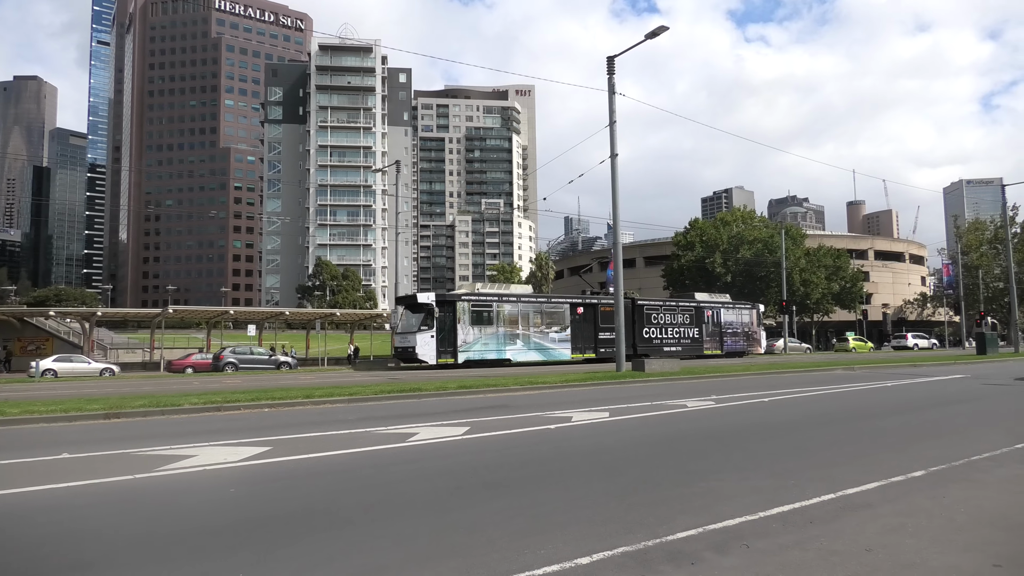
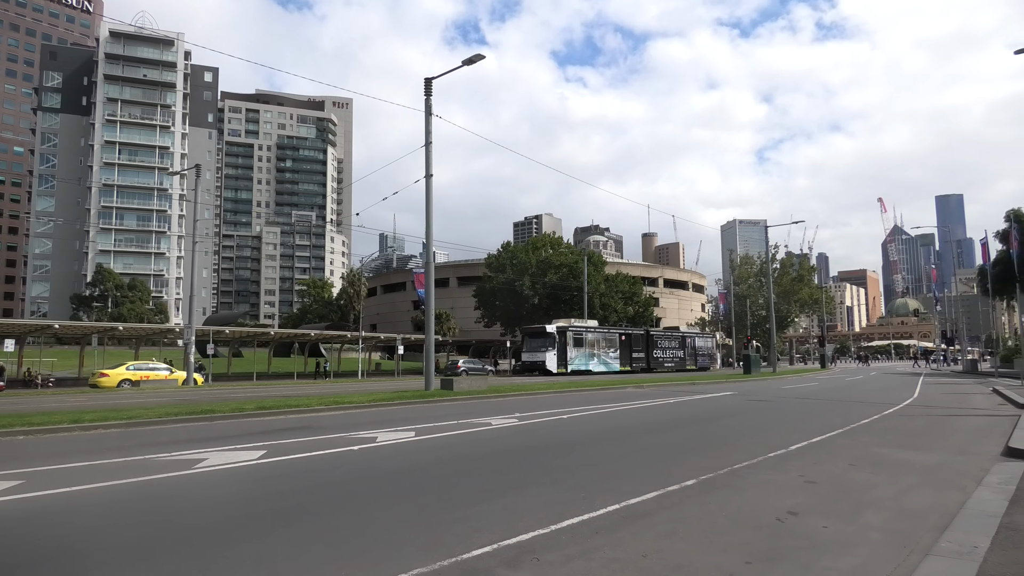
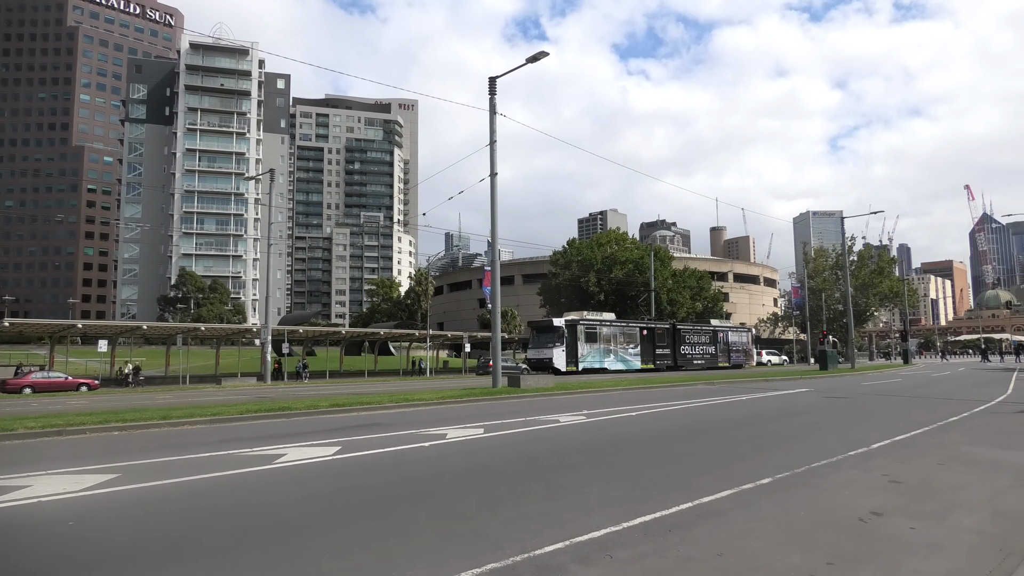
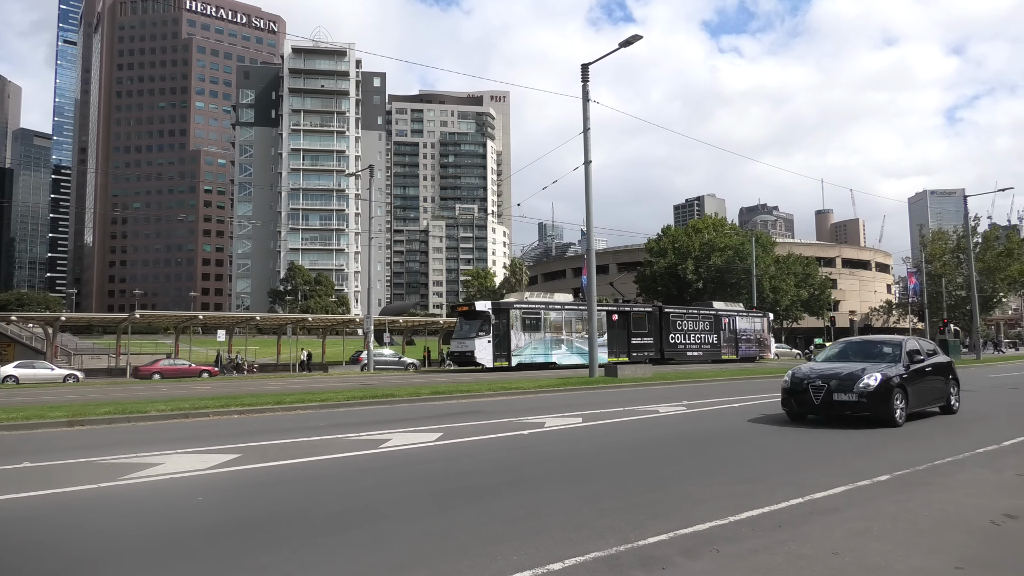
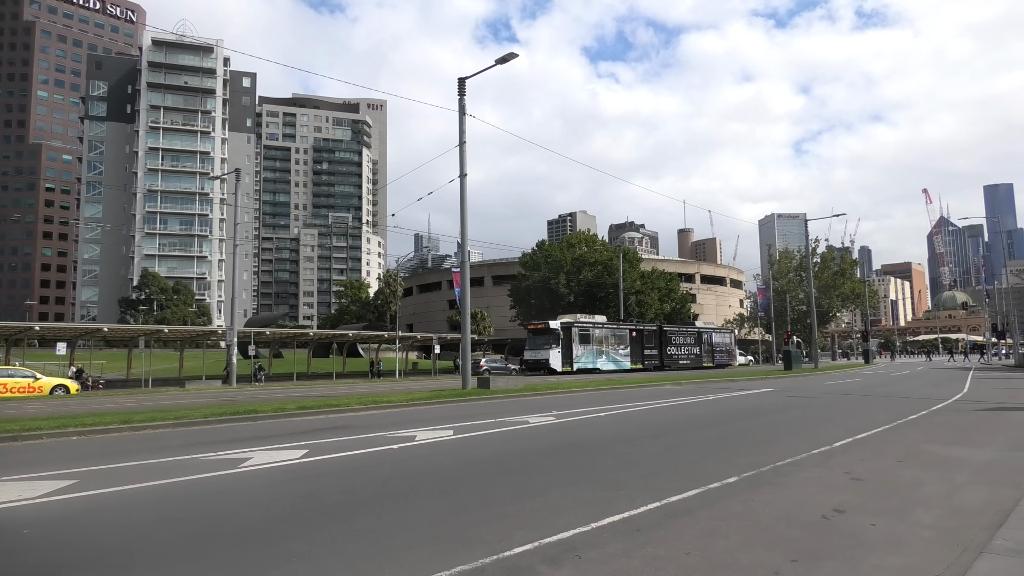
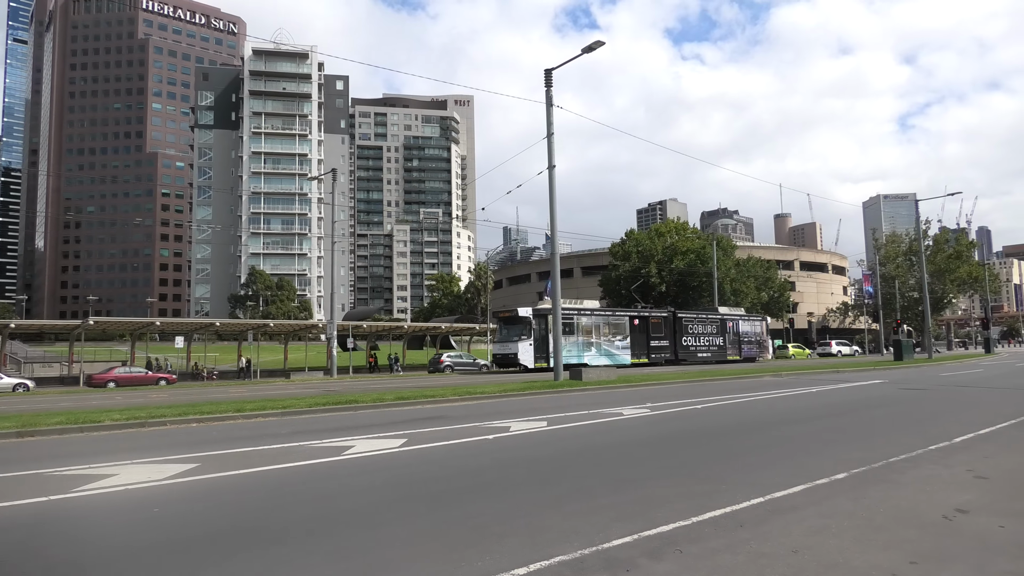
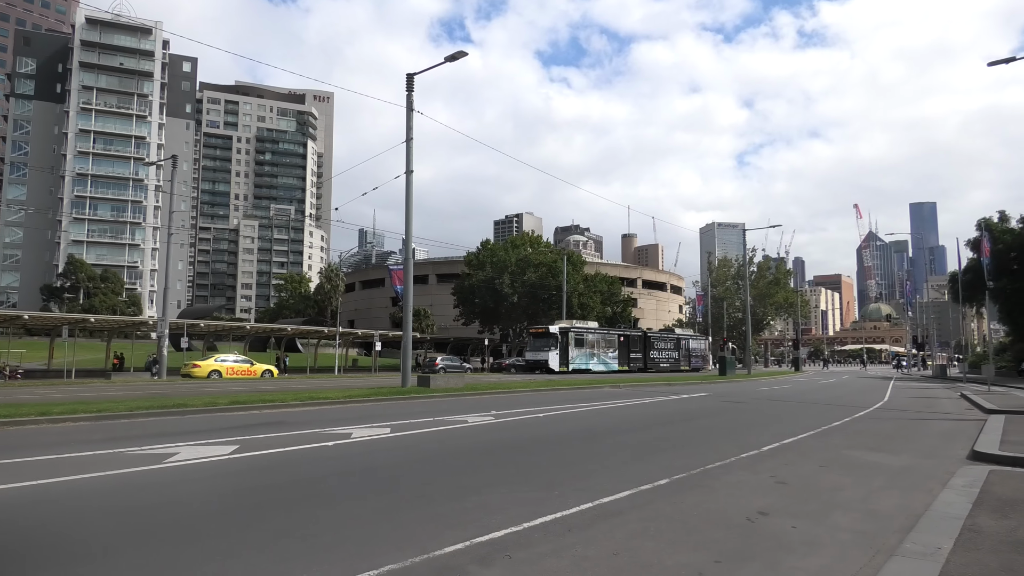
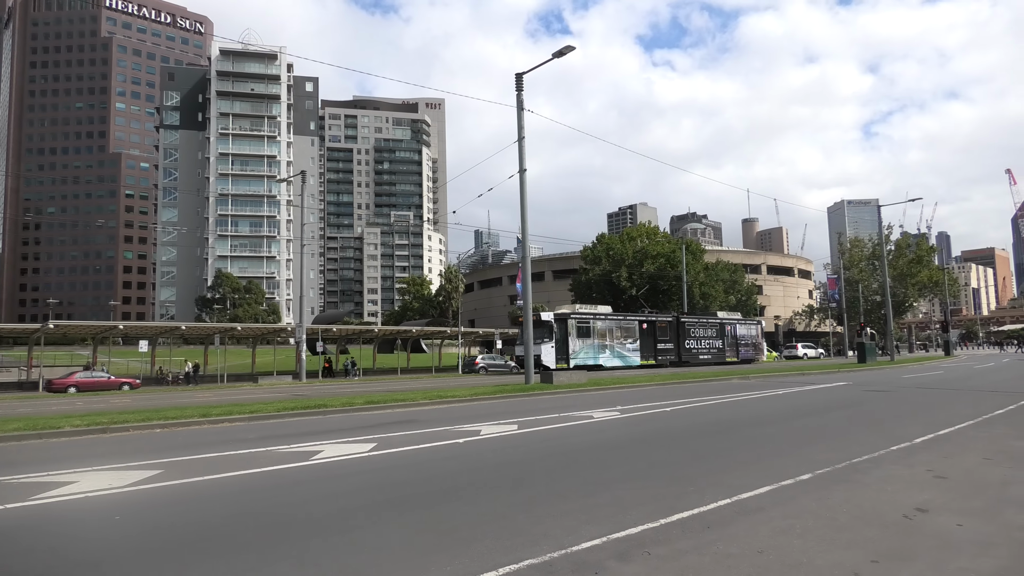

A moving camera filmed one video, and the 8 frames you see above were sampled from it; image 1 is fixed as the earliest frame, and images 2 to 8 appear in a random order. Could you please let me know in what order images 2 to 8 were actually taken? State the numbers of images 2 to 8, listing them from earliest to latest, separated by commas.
4, 6, 8, 3, 5, 2, 7
